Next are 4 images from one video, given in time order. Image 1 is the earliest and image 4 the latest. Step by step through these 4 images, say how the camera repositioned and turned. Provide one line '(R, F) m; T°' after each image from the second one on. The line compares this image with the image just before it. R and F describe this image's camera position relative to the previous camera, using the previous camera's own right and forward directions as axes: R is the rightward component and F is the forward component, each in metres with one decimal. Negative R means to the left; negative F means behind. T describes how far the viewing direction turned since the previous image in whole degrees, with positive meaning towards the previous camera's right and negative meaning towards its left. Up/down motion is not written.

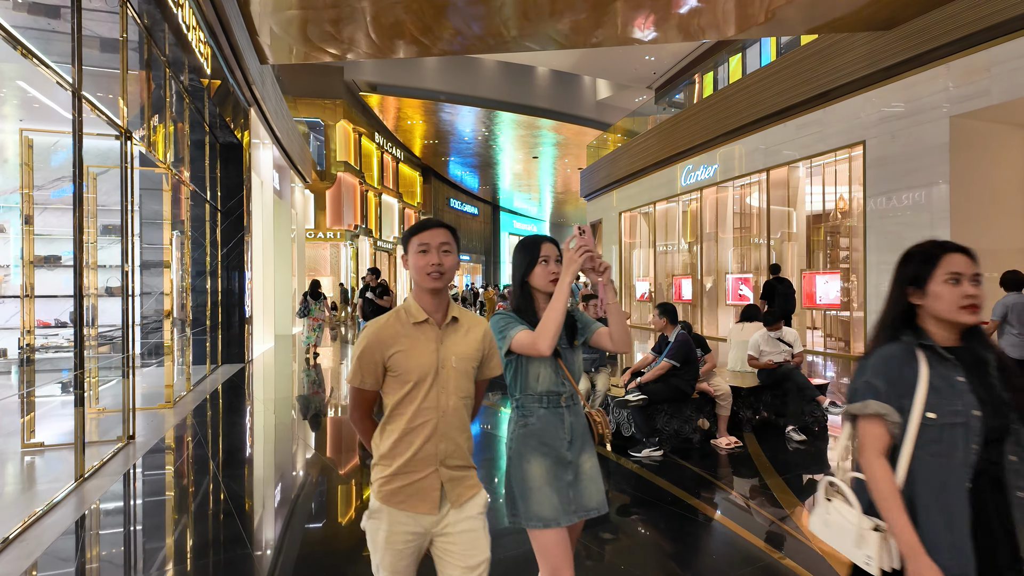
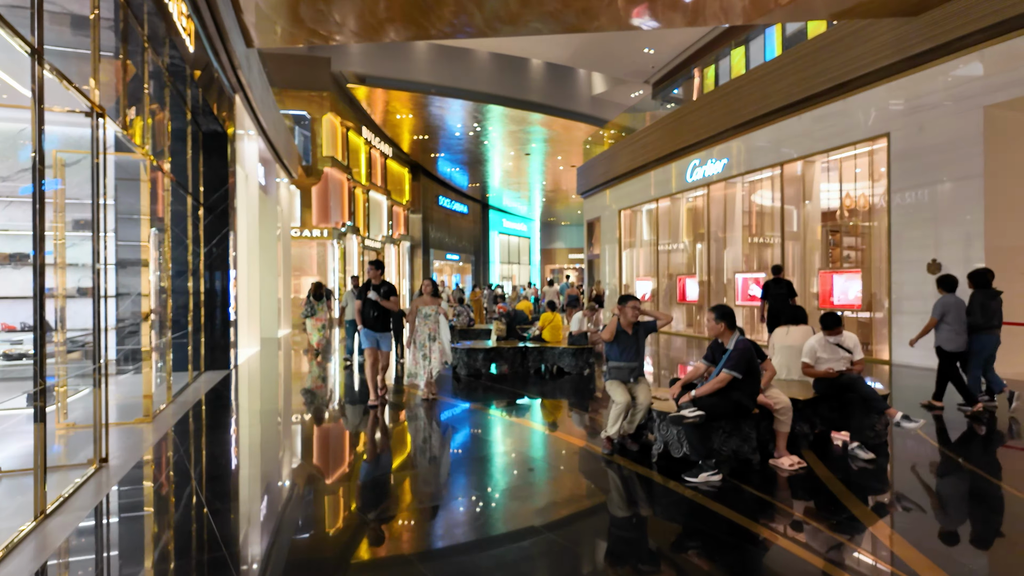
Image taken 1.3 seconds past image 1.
(-0.2, +0.4) m; +1°
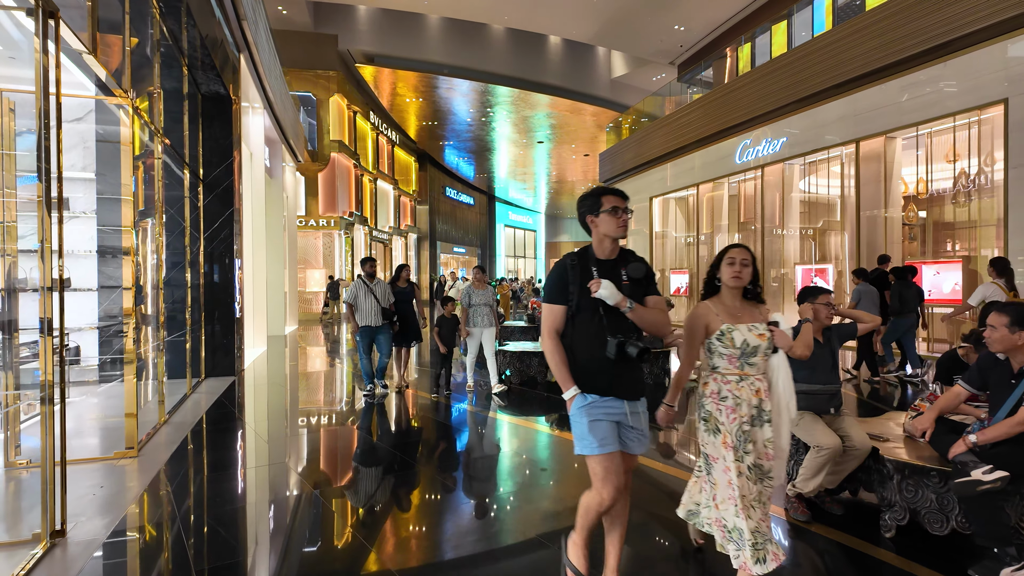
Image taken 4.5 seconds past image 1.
(-0.6, +1.0) m; 0°
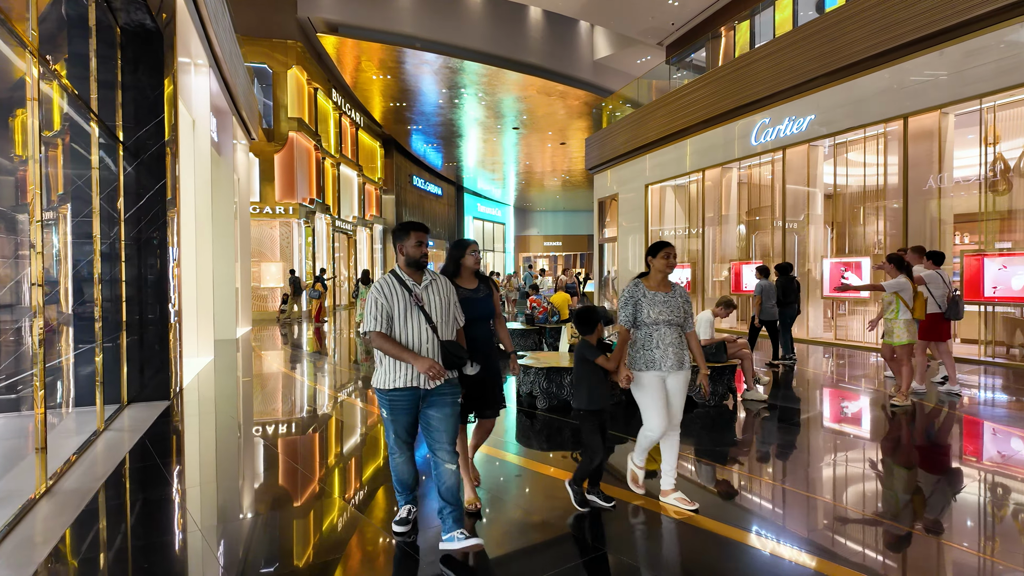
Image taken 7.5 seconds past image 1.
(-0.4, +1.2) m; +4°
